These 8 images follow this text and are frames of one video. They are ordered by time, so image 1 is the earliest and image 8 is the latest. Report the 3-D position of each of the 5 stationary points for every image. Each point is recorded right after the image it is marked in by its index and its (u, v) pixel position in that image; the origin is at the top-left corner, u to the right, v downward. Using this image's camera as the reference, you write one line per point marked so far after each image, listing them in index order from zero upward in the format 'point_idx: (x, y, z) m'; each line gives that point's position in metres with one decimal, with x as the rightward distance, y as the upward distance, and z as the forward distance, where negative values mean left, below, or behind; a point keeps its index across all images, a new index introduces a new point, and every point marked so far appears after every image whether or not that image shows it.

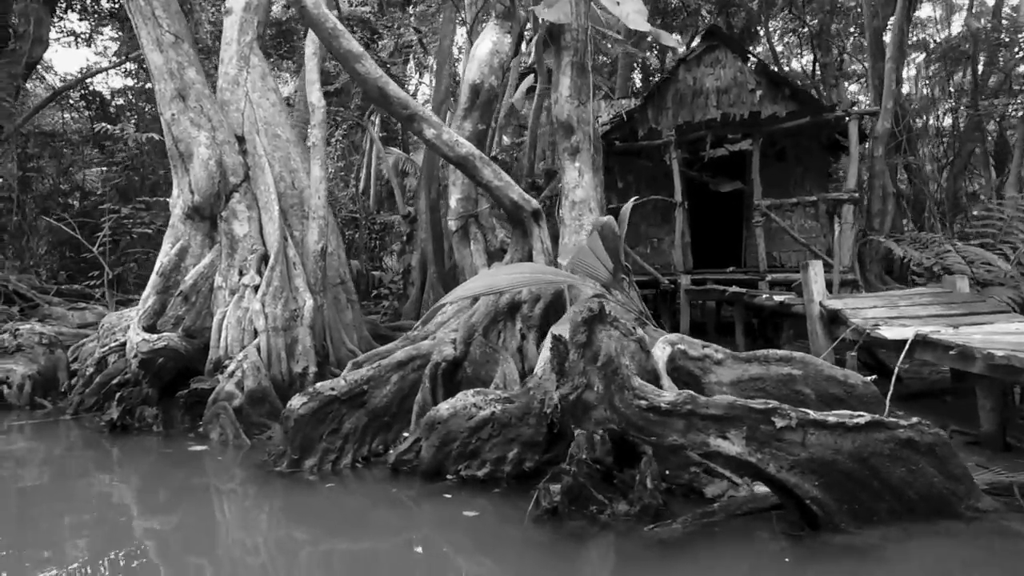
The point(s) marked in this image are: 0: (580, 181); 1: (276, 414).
0: (+0.6, +1.0, +5.6) m
1: (-2.1, -1.1, +5.2) m
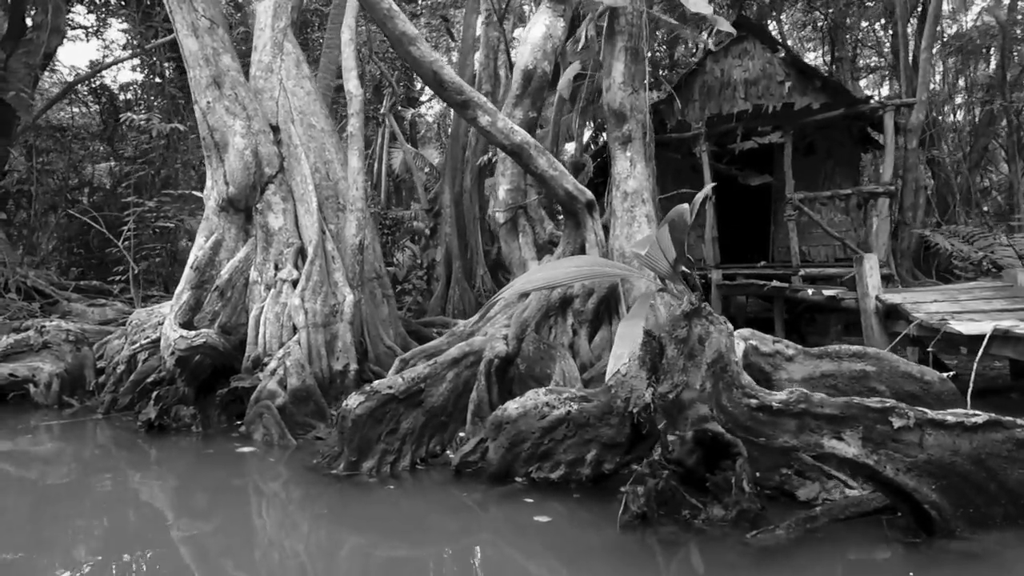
0: (+1.1, +1.1, +5.4) m
1: (-1.6, -1.1, +5.1) m
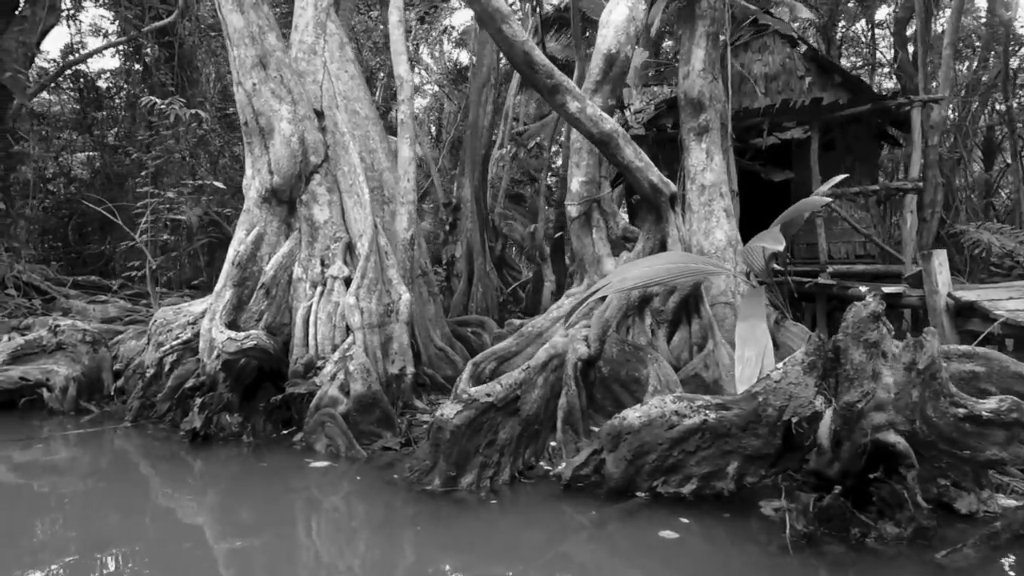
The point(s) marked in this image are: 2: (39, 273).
0: (+1.7, +1.1, +5.1) m
1: (-1.0, -1.1, +4.7) m
2: (-7.1, +0.2, +8.8) m
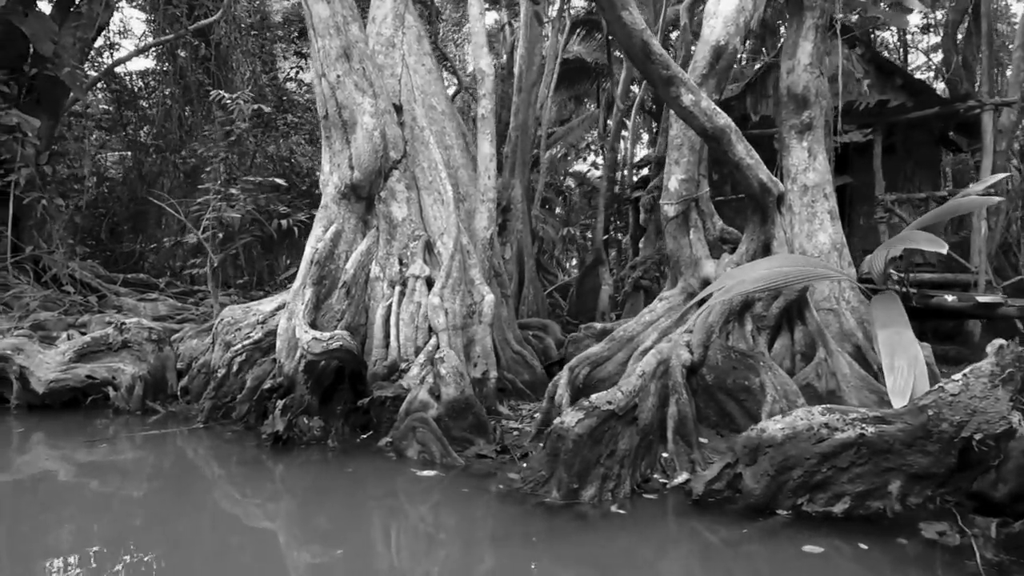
0: (+2.5, +1.0, +4.9) m
1: (-0.2, -1.1, +4.5) m
2: (-6.2, +0.3, +8.7) m
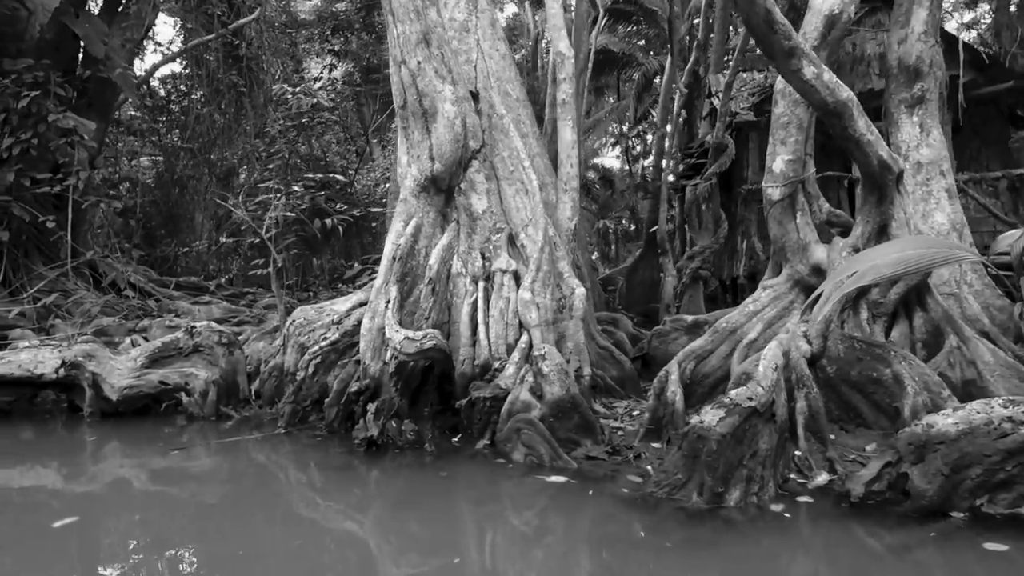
0: (+3.2, +1.2, +4.6) m
1: (+0.5, -1.0, +4.2) m
2: (-5.4, +0.2, +8.6) m
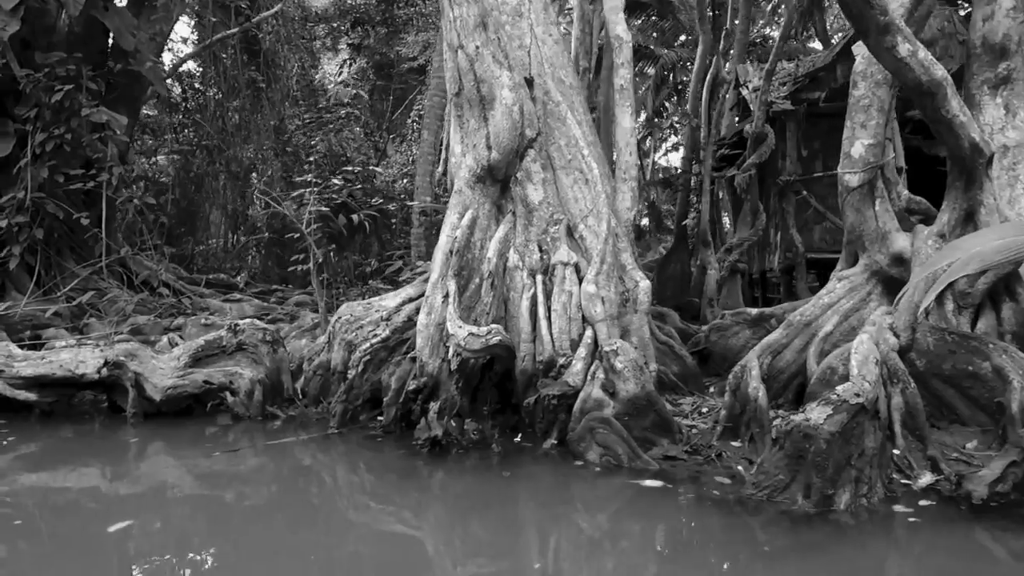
0: (+3.7, +1.2, +4.4) m
1: (+1.0, -0.9, +4.1) m
2: (-4.9, +0.2, +8.5) m
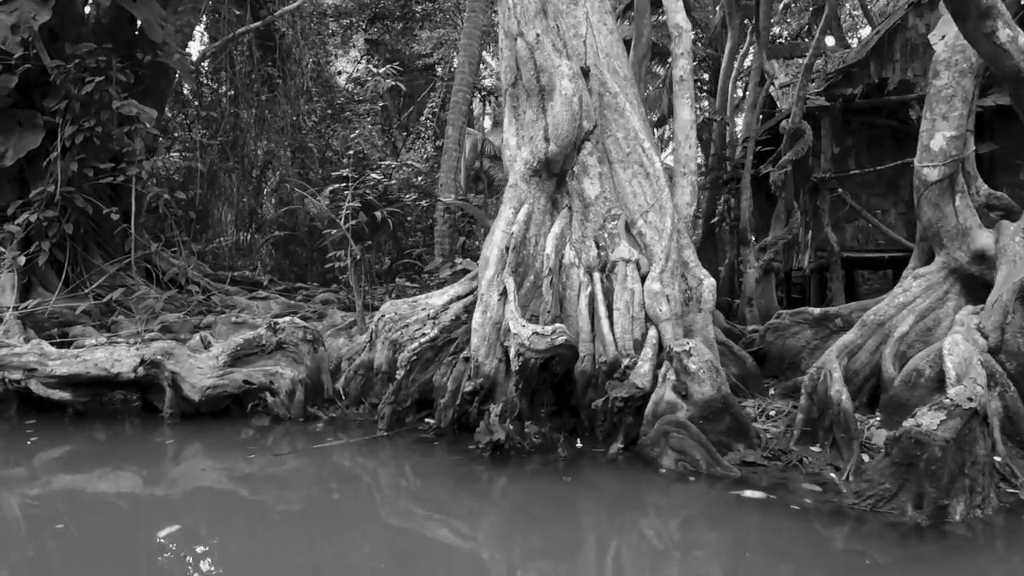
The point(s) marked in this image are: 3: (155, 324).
0: (+4.2, +1.3, +4.2) m
1: (+1.5, -0.9, +3.9) m
2: (-4.4, +0.3, +8.3) m
3: (-4.0, -0.4, +6.7) m
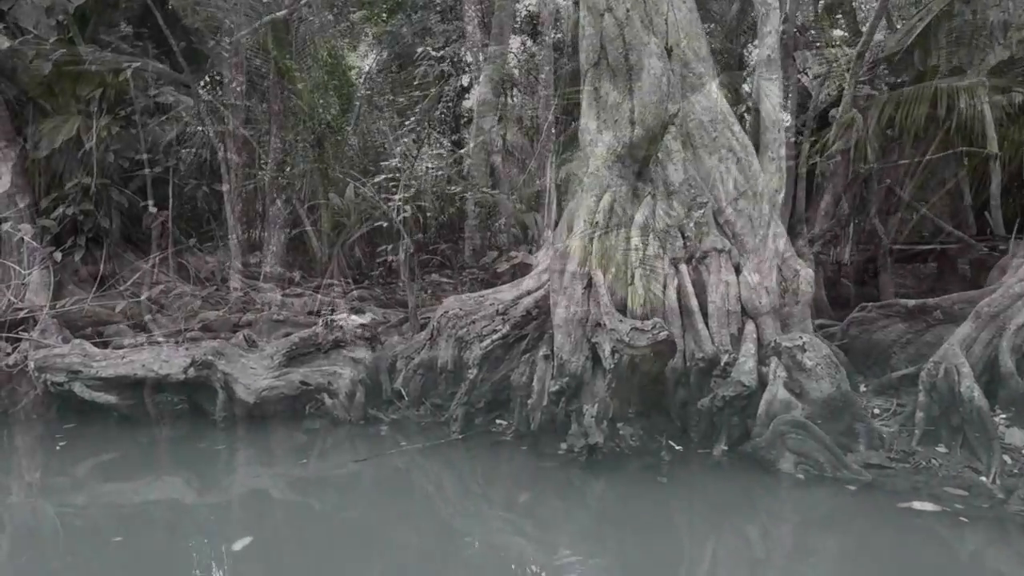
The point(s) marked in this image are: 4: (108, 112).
0: (+4.8, +1.3, +3.9) m
1: (+2.1, -0.9, +3.6) m
2: (-3.8, +0.3, +8.0) m
3: (-3.4, -0.4, +6.4) m
4: (-4.3, +1.9, +6.3) m
